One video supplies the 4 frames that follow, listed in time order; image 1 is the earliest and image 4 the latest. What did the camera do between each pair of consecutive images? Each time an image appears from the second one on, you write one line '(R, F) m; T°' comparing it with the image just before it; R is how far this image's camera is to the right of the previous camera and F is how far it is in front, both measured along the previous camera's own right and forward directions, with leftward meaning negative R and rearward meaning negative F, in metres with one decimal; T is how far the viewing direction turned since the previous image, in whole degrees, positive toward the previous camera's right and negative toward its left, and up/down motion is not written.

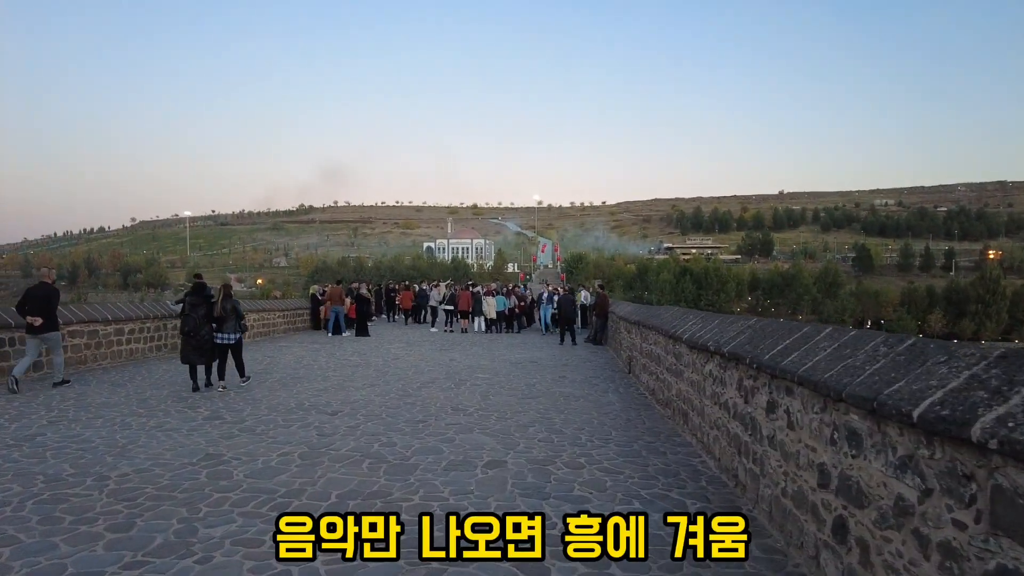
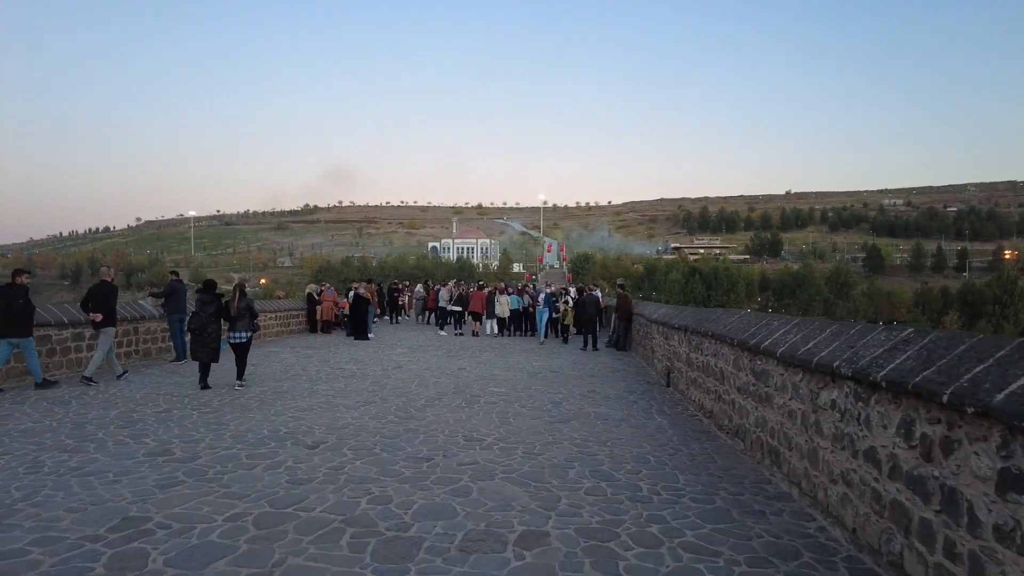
(-0.3, +1.9) m; 0°
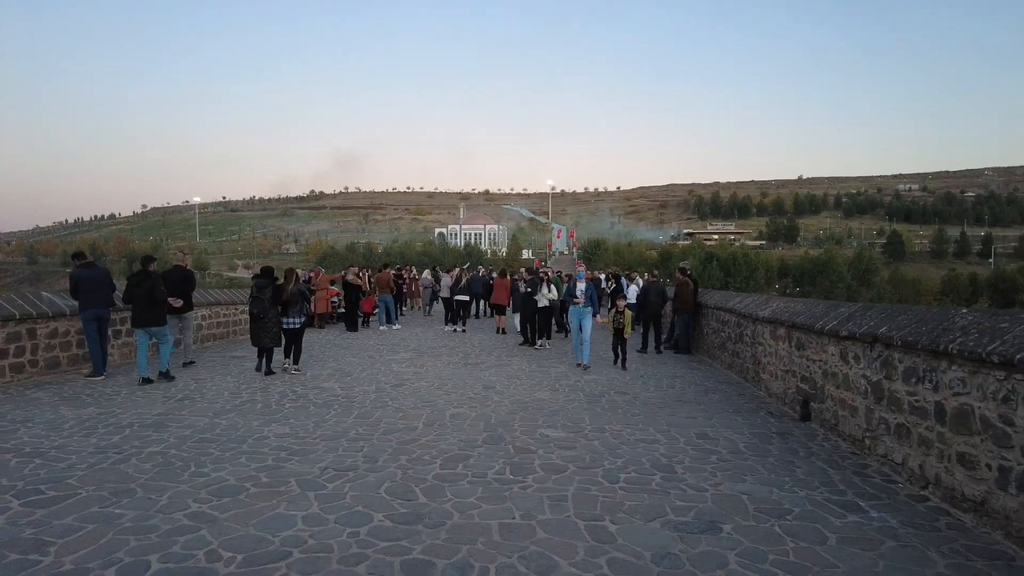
(-0.6, +4.0) m; -1°
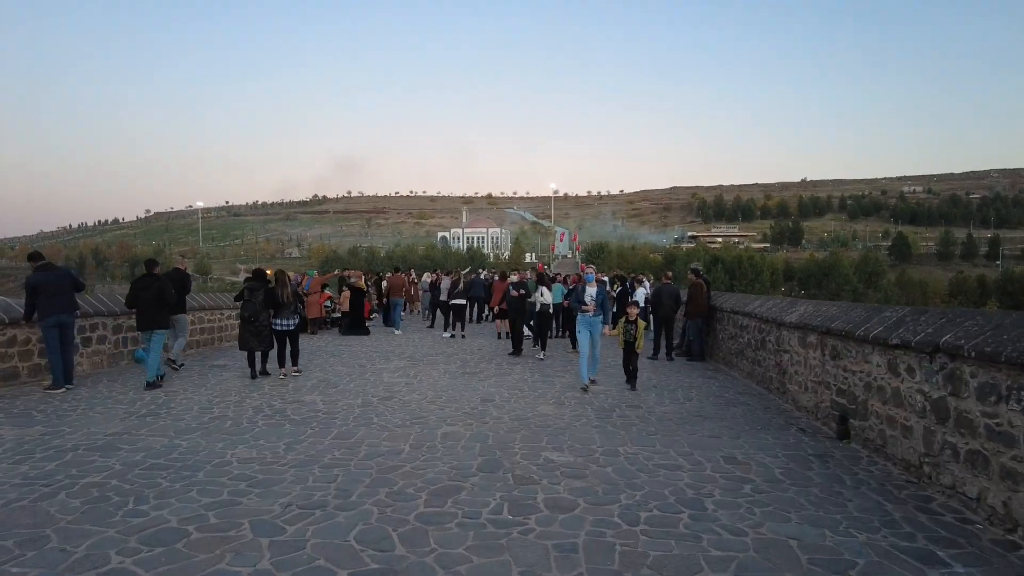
(0.0, +0.9) m; 0°
